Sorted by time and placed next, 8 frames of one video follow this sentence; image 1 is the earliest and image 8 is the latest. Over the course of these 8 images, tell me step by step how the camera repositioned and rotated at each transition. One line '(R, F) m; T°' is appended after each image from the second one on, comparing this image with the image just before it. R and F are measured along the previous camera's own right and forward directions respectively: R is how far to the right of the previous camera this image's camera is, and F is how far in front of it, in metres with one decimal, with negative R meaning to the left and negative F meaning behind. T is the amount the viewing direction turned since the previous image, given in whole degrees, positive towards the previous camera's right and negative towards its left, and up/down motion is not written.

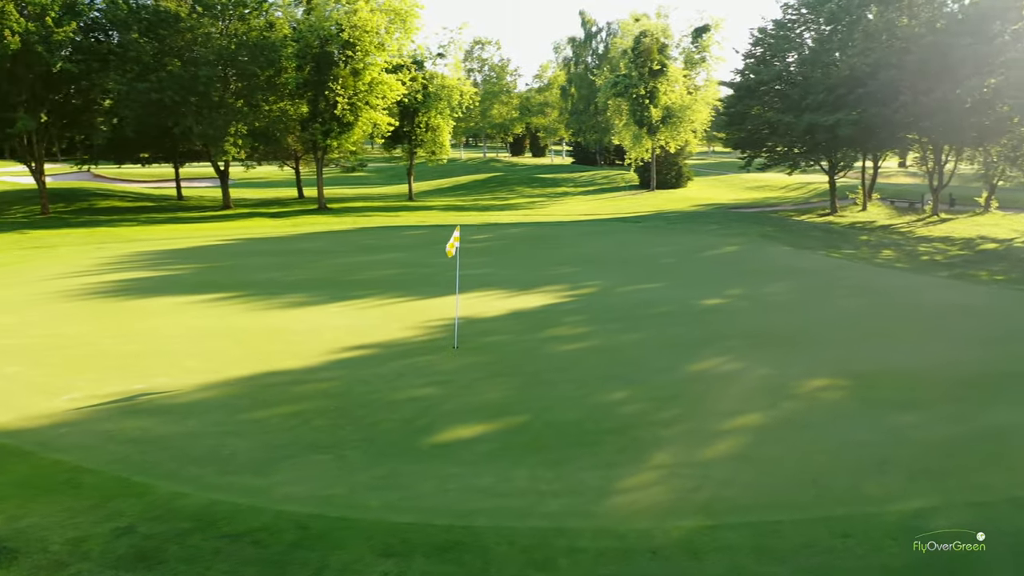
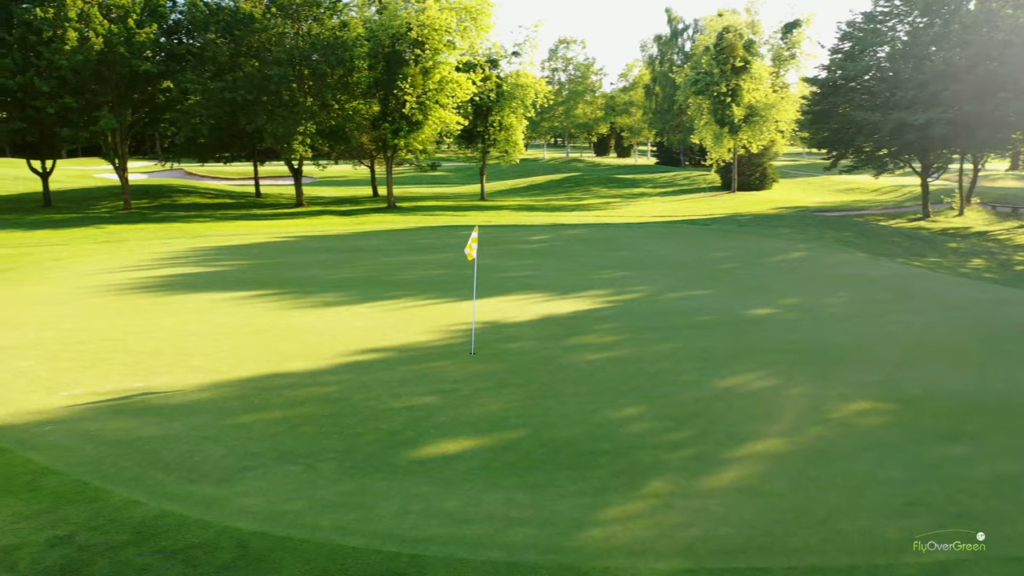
(+0.8, +0.5) m; -6°
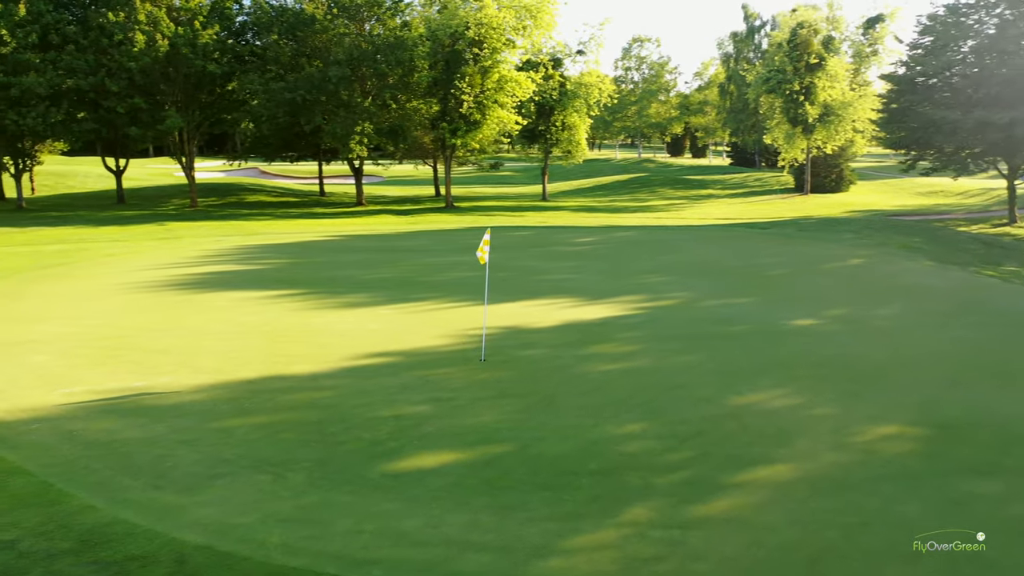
(+0.7, +0.4) m; -5°
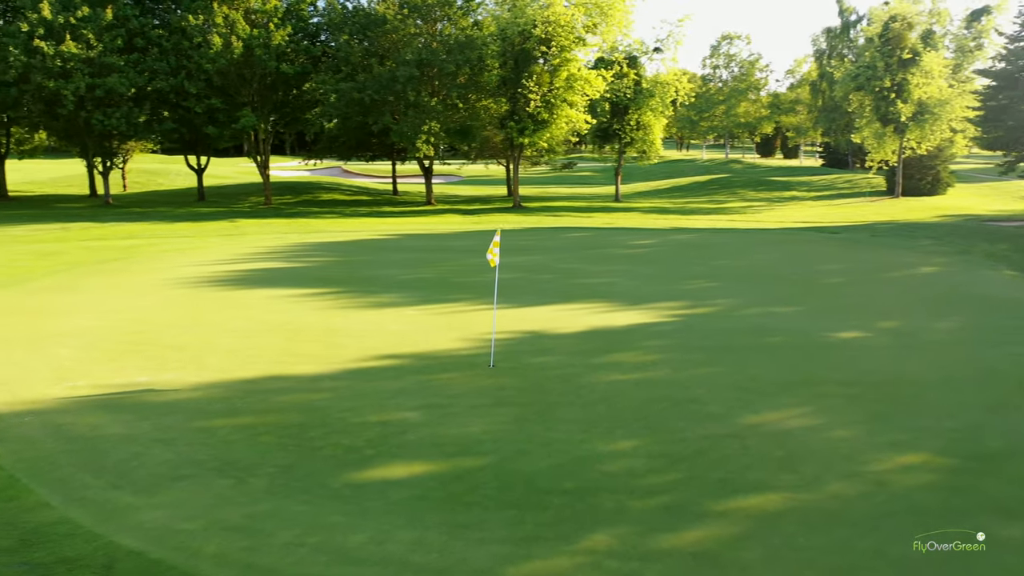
(+0.8, +0.4) m; -6°
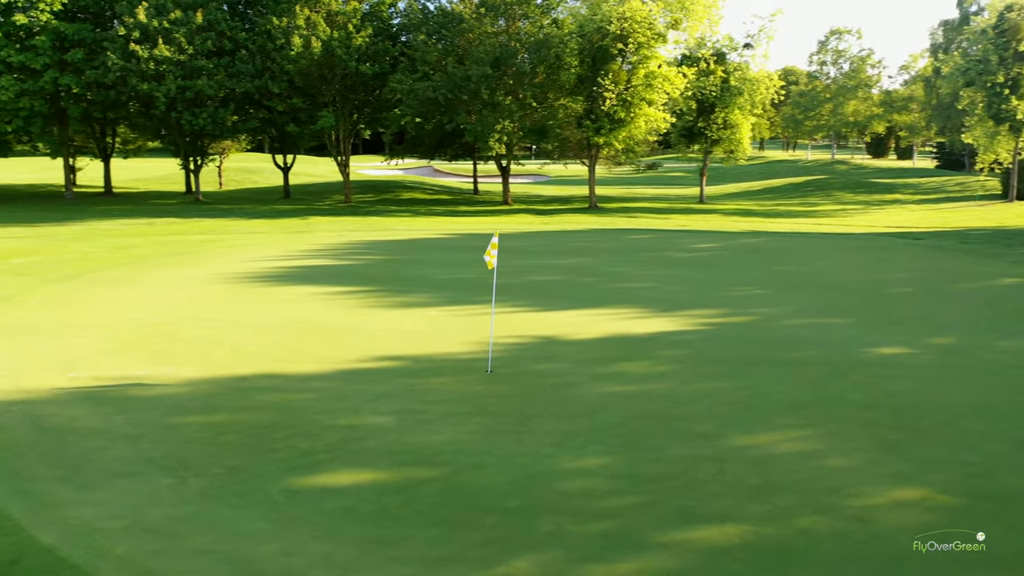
(+1.0, +0.4) m; -7°
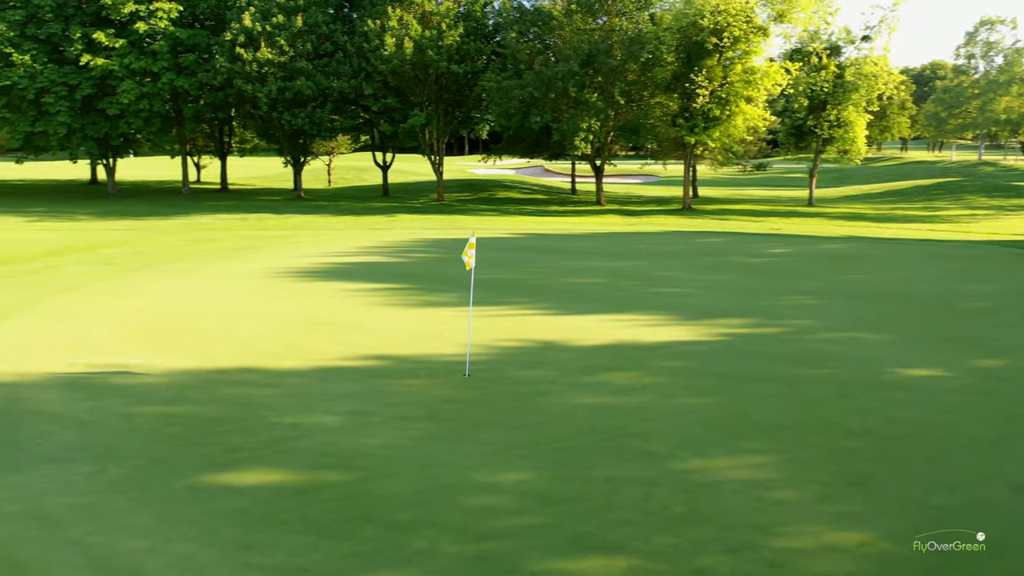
(+1.4, +0.4) m; -9°
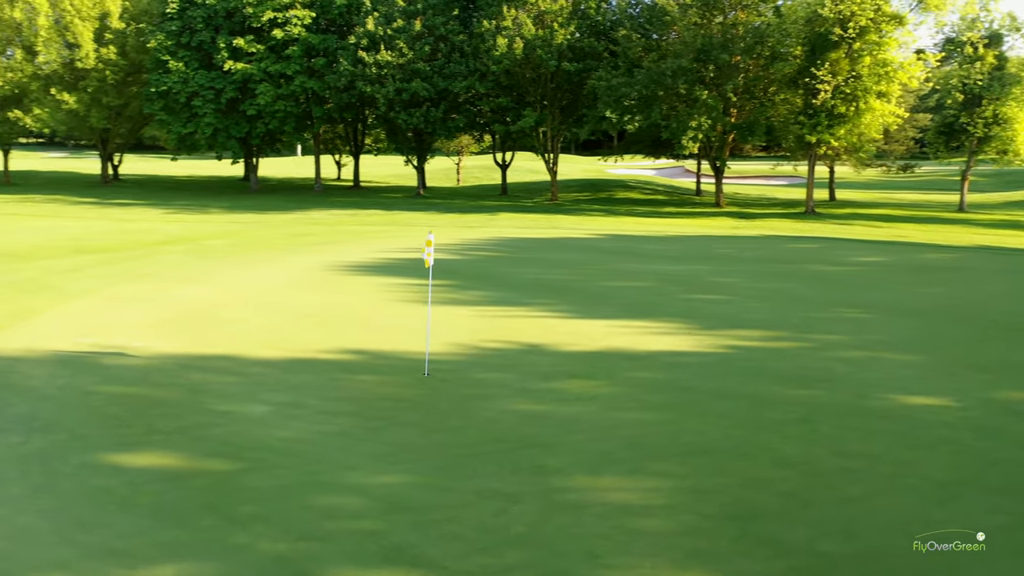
(+1.9, +0.4) m; -11°
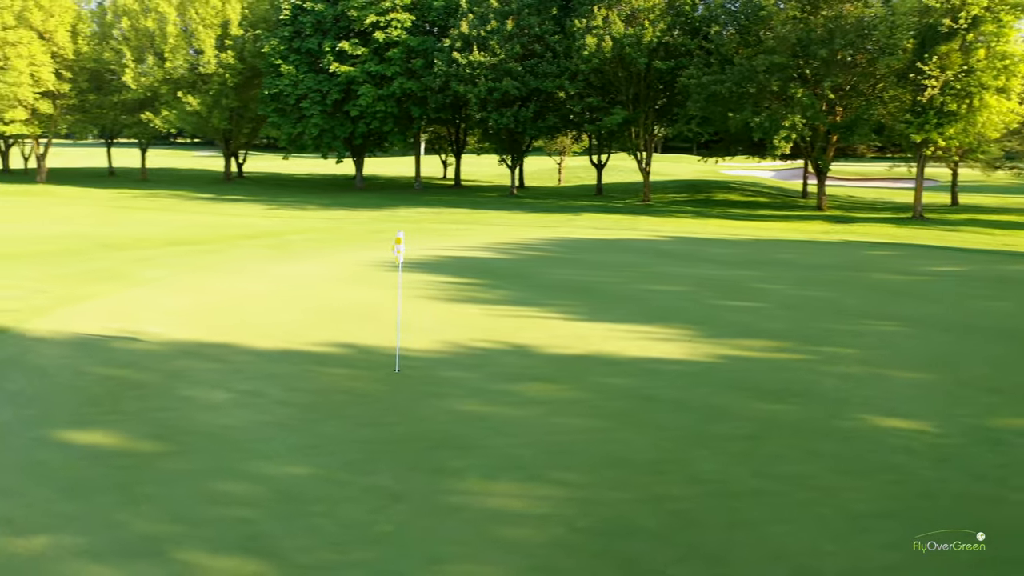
(+1.5, +0.2) m; -9°
